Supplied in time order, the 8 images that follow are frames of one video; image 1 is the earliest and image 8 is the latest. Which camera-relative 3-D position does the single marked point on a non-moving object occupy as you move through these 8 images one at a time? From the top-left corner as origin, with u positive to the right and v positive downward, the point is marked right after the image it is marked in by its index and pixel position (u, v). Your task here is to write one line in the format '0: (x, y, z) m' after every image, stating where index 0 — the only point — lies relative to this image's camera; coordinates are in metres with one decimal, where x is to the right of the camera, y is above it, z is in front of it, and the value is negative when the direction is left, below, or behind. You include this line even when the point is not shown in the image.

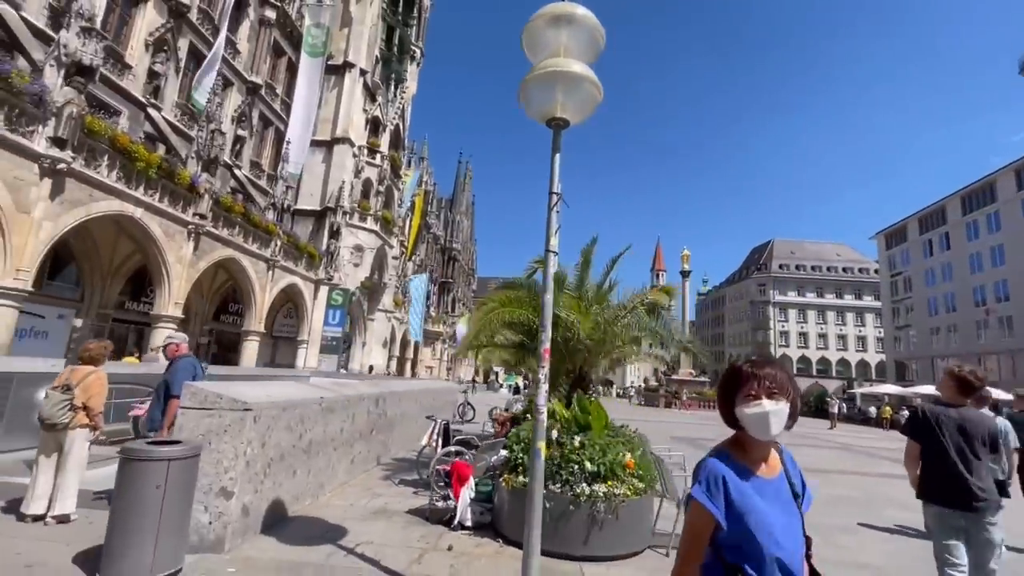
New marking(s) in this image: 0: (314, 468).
0: (-2.1, -1.9, +5.1) m
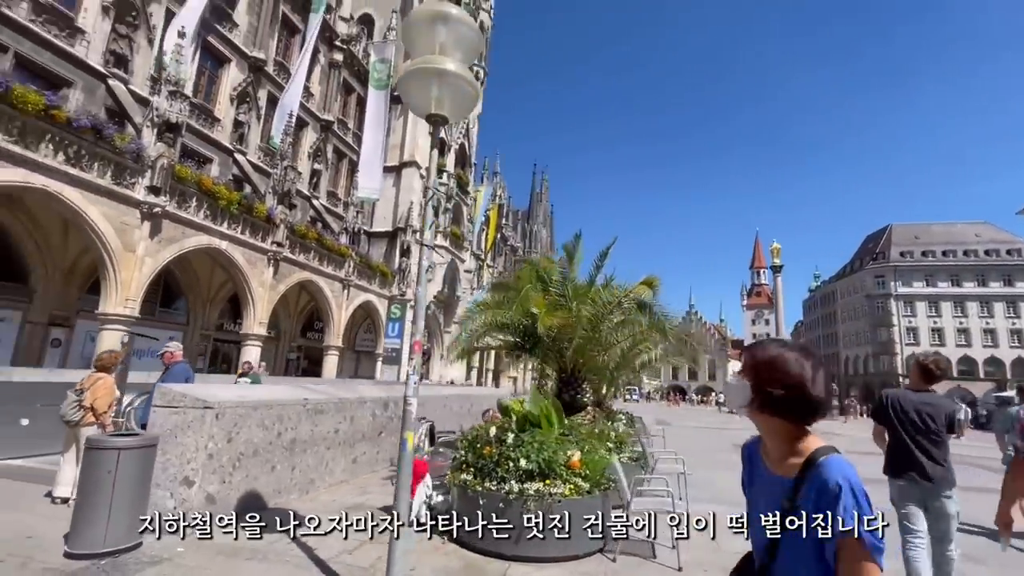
0: (-2.4, -2.0, +5.5) m
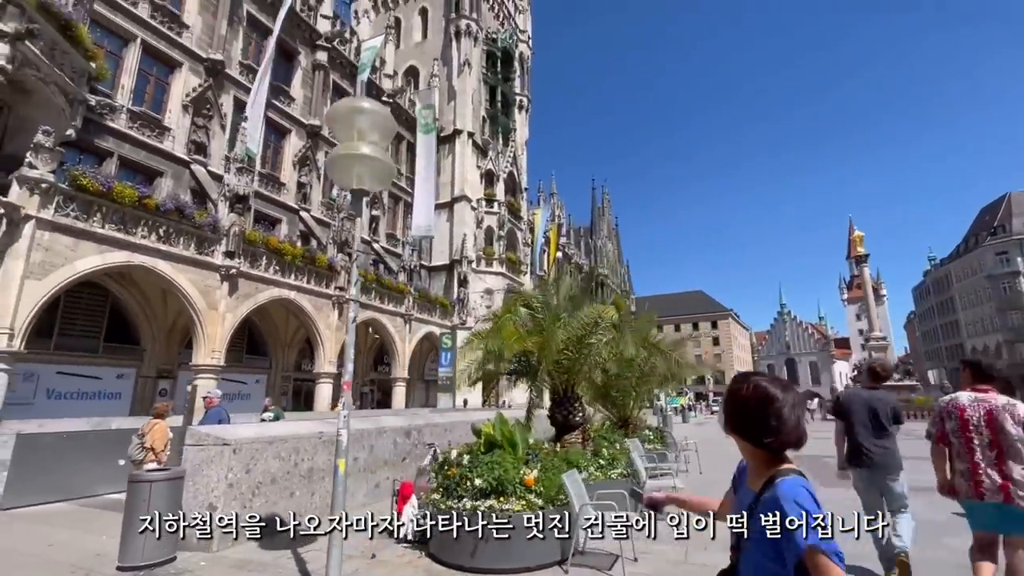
0: (-2.5, -2.7, +6.3) m
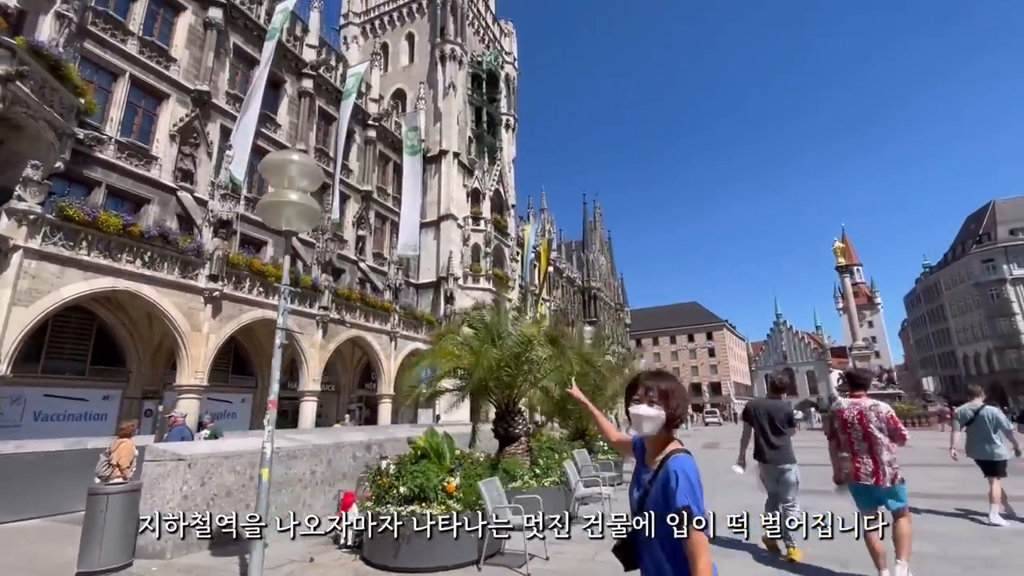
0: (-3.4, -3.1, +6.8) m
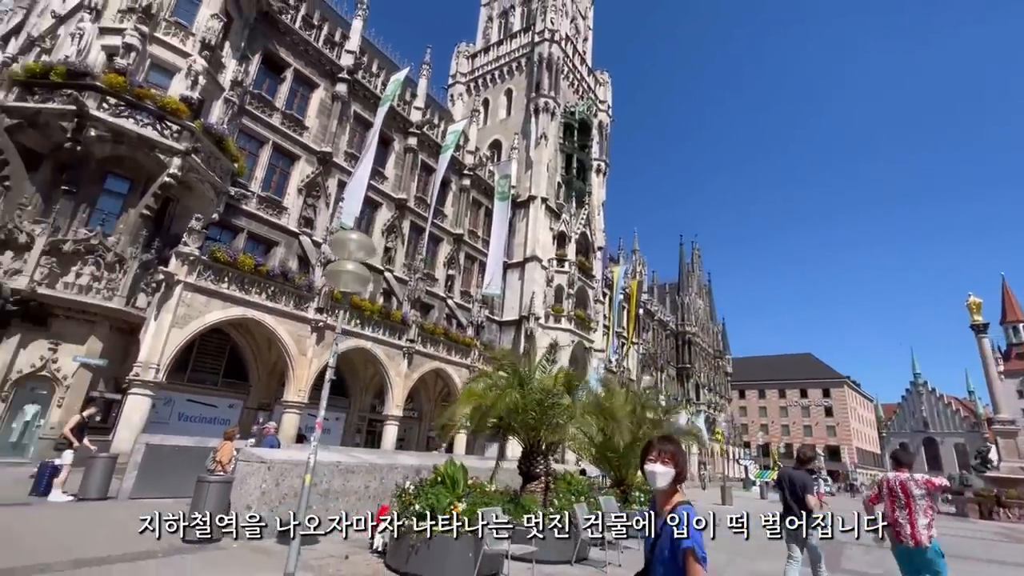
0: (-3.1, -3.8, +8.2) m
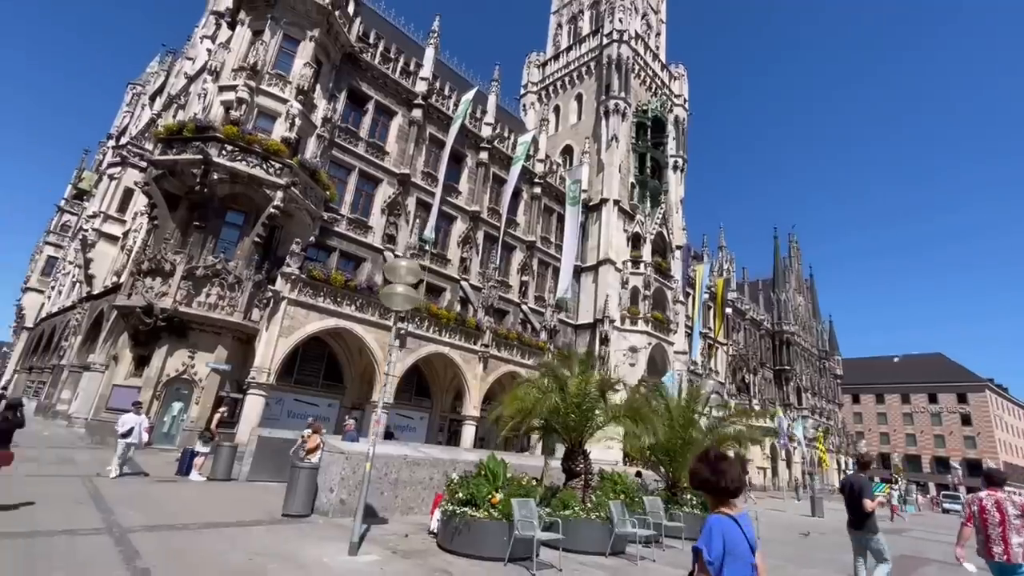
0: (-2.2, -4.1, +9.5) m
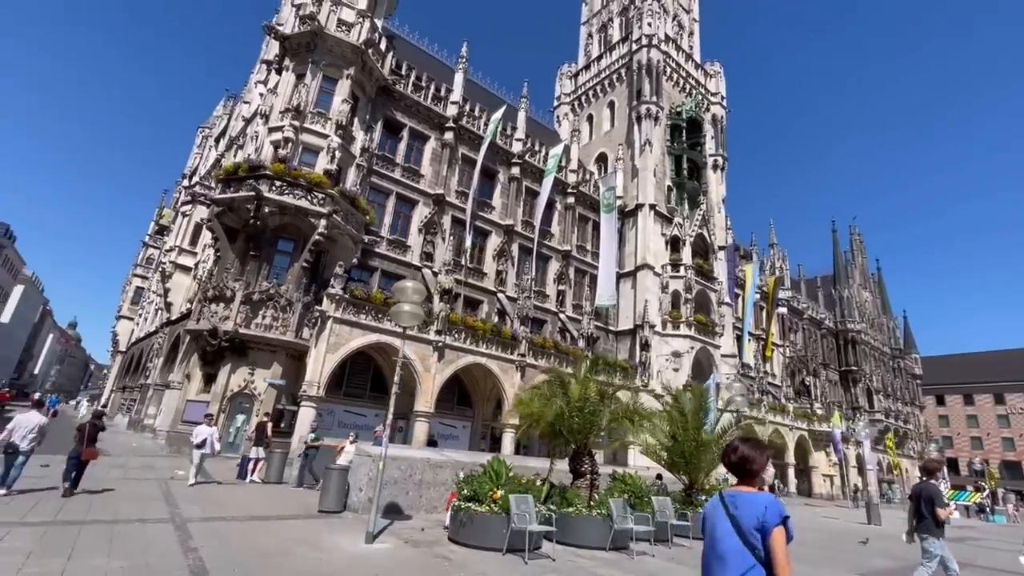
0: (-1.9, -4.5, +10.3) m
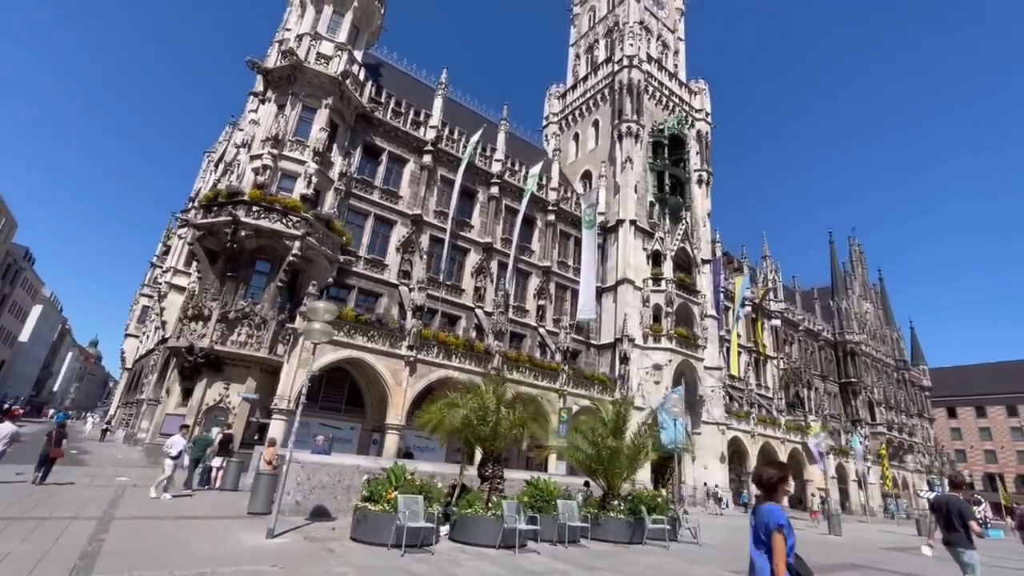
0: (-3.7, -4.9, +11.1) m
